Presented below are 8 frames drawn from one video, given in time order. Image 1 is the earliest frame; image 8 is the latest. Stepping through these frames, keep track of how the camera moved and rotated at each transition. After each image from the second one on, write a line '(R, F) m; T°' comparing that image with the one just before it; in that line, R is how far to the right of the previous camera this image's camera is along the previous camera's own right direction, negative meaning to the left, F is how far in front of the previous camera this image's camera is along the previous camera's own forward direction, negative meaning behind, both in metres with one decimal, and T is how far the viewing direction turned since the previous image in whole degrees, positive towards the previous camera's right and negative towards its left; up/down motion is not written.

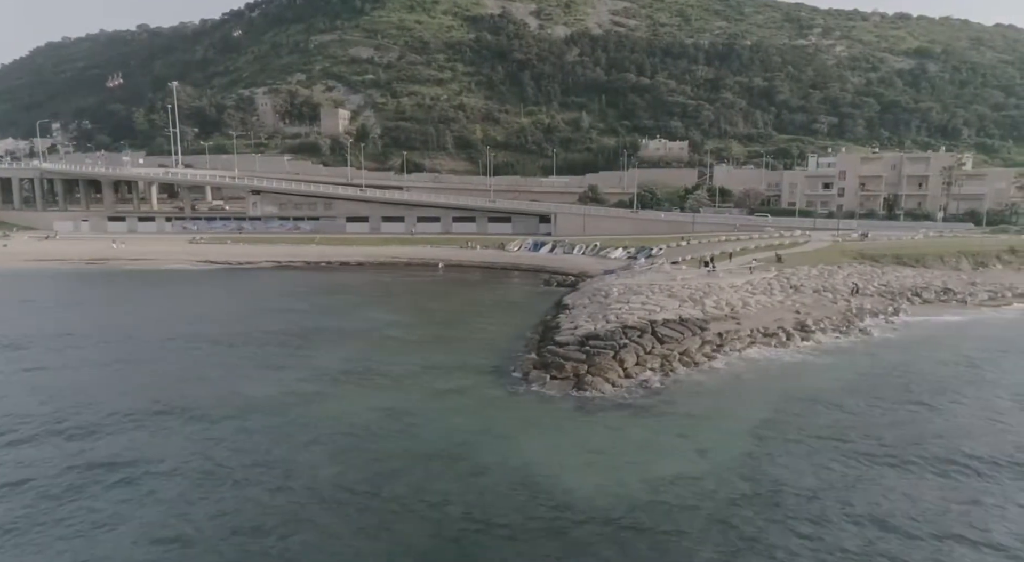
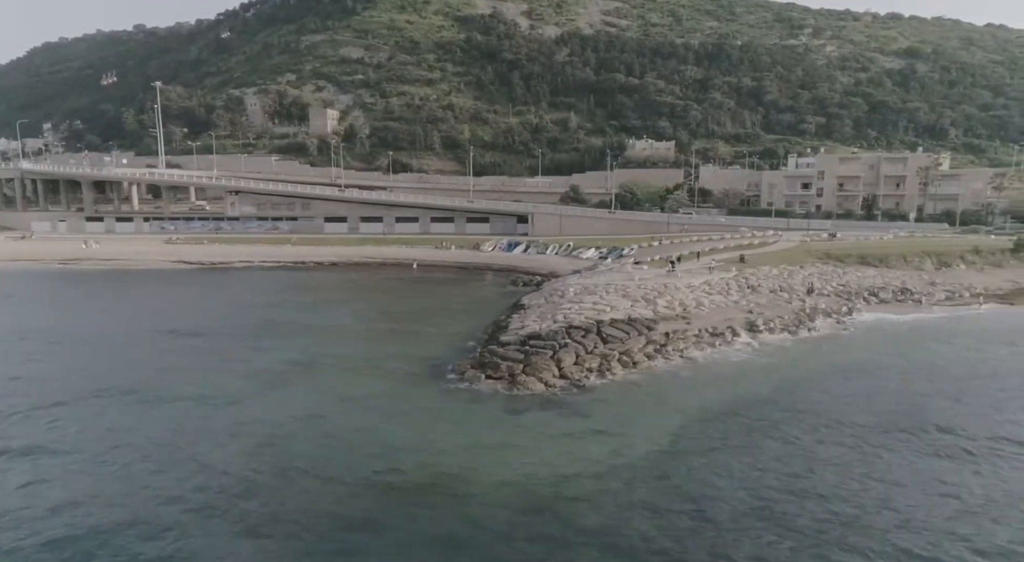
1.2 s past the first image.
(+2.4, -0.1) m; 0°
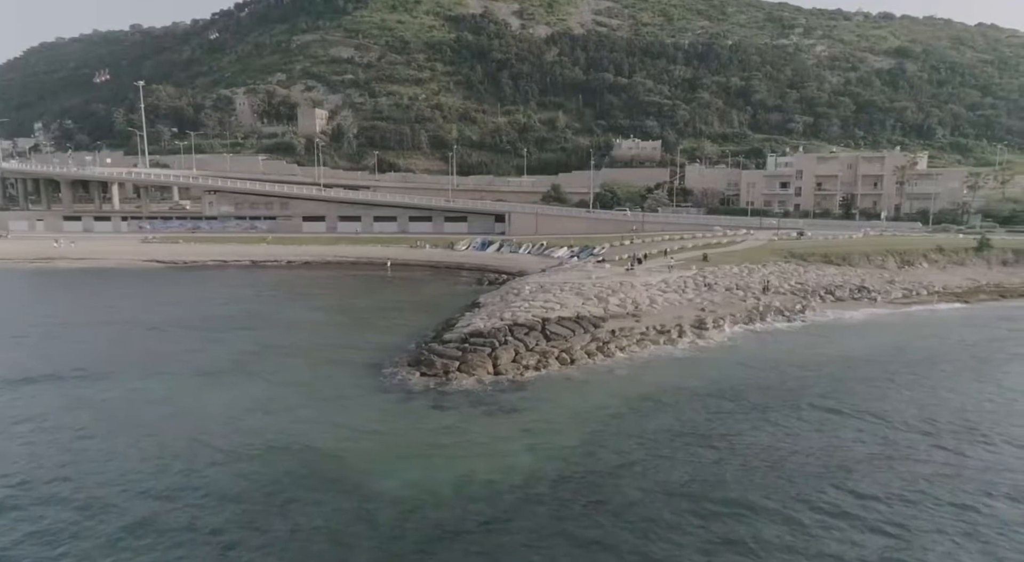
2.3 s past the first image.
(+2.4, -0.1) m; 0°
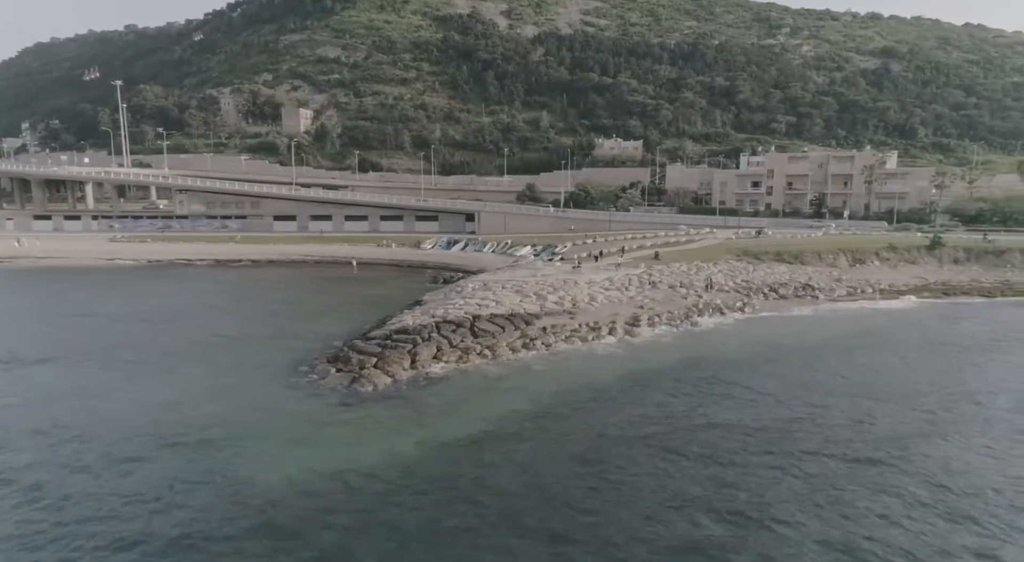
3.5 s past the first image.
(+3.1, -0.2) m; 0°
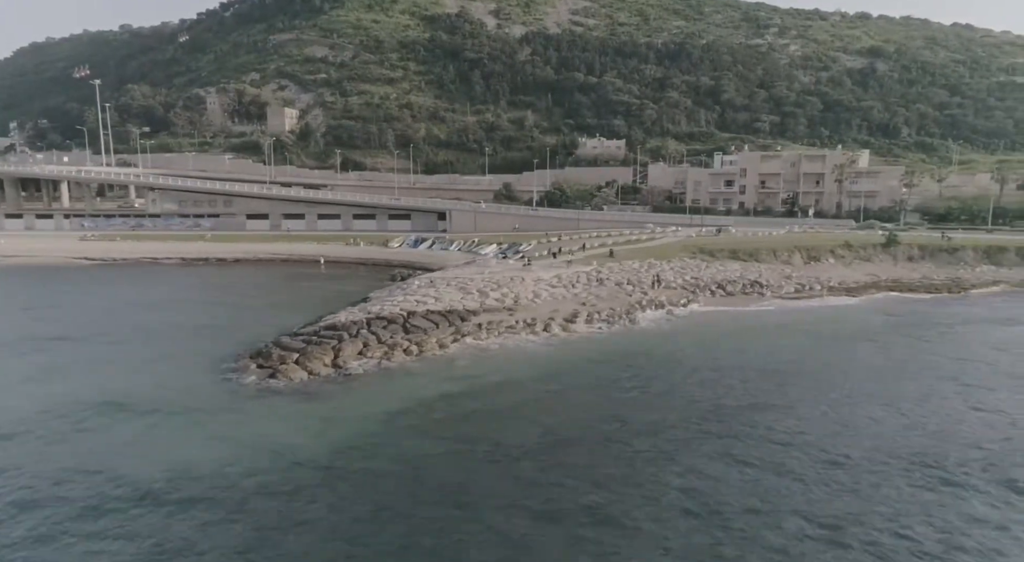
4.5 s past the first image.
(+2.9, -0.1) m; 0°
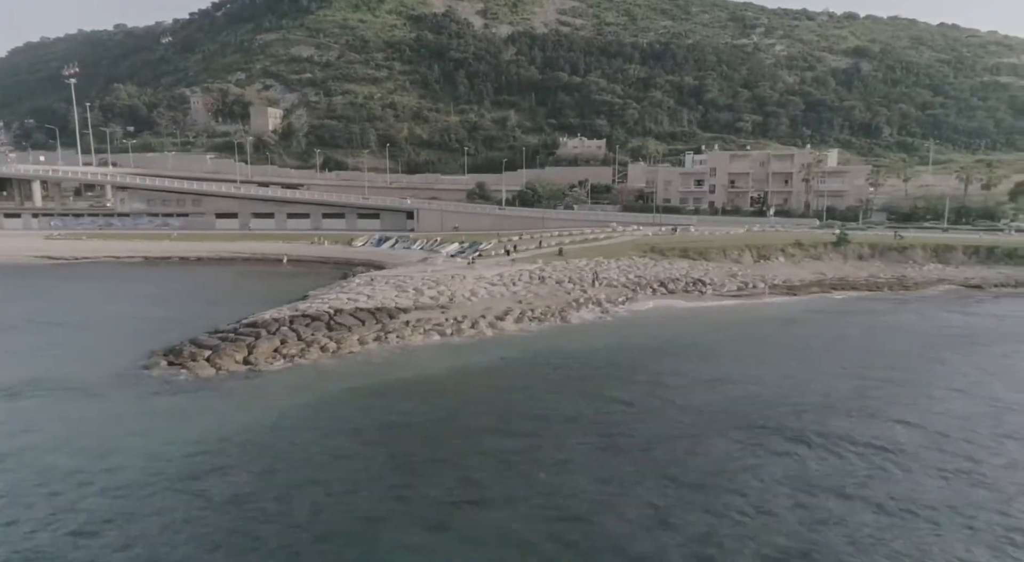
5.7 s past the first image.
(+3.3, -0.1) m; 0°
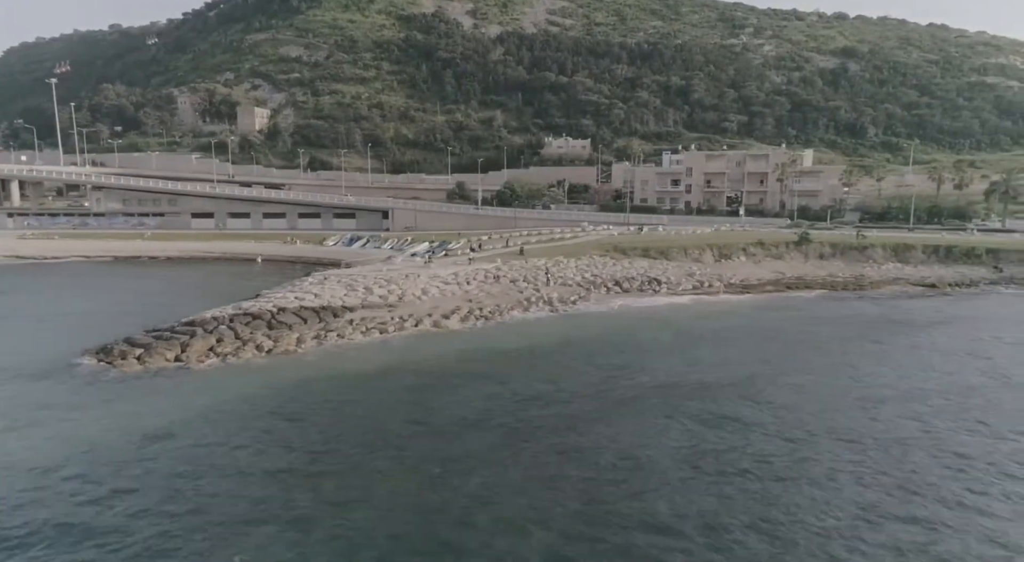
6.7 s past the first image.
(+2.6, -0.1) m; 0°
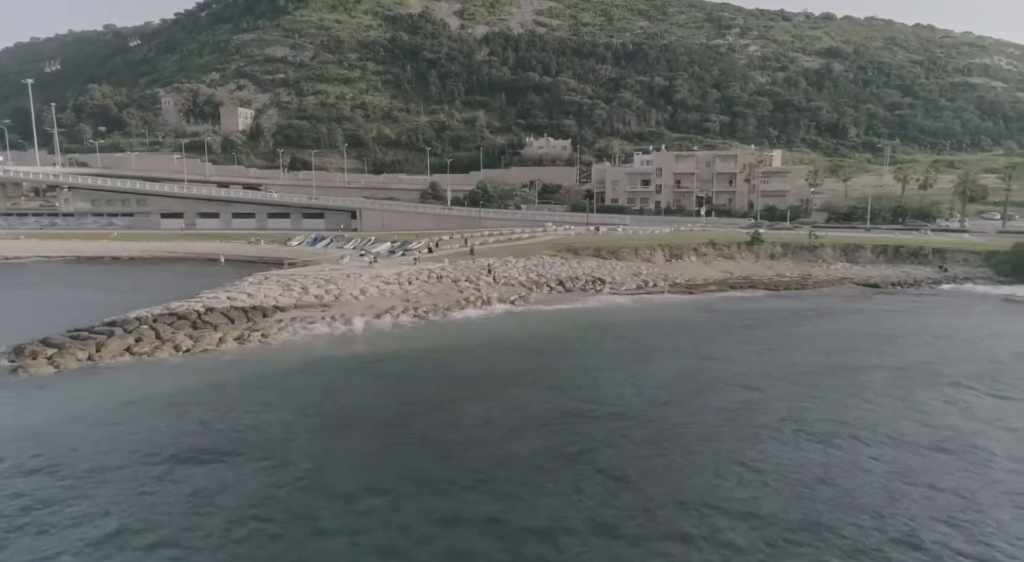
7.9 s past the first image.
(+3.3, -0.1) m; 0°
